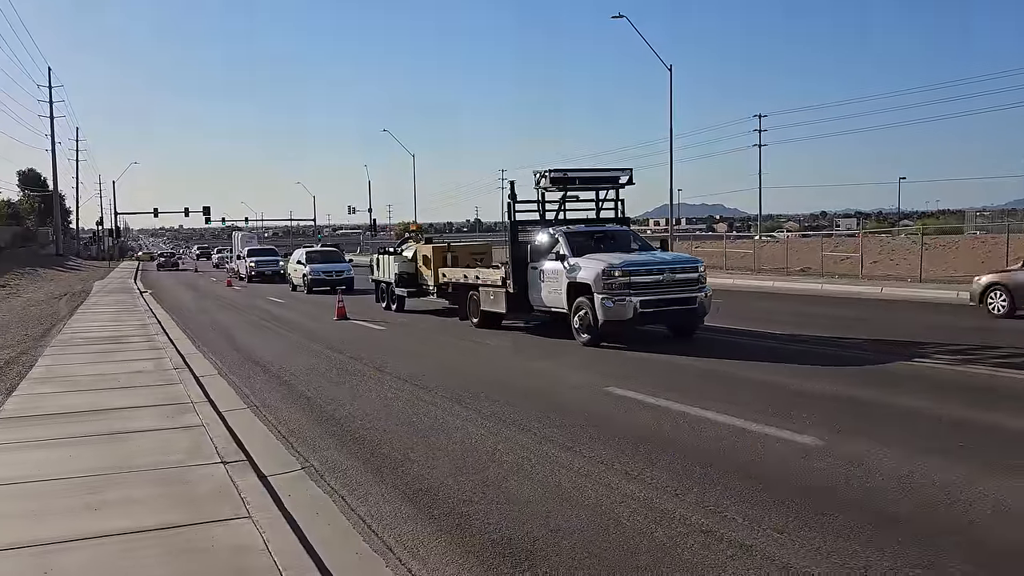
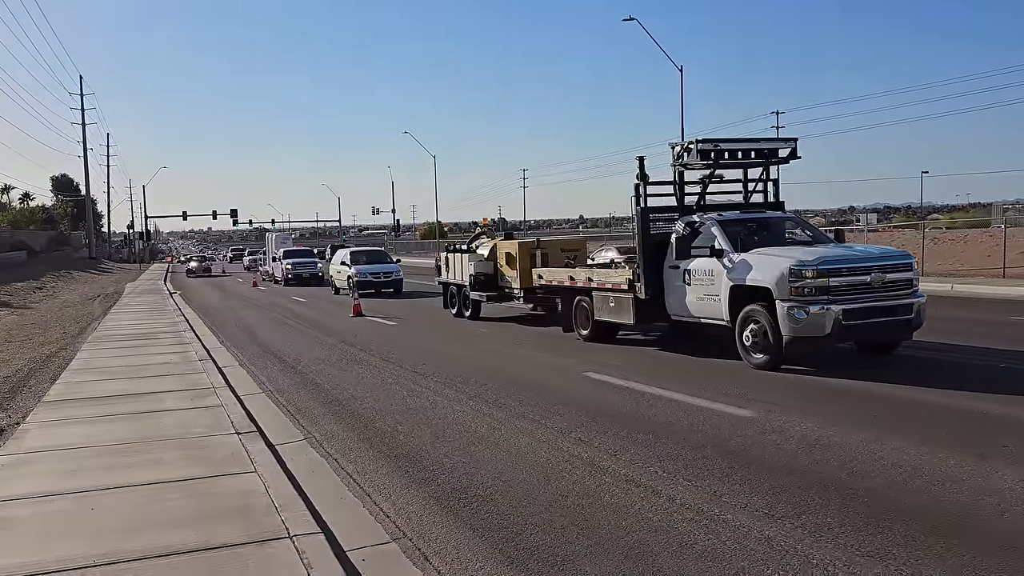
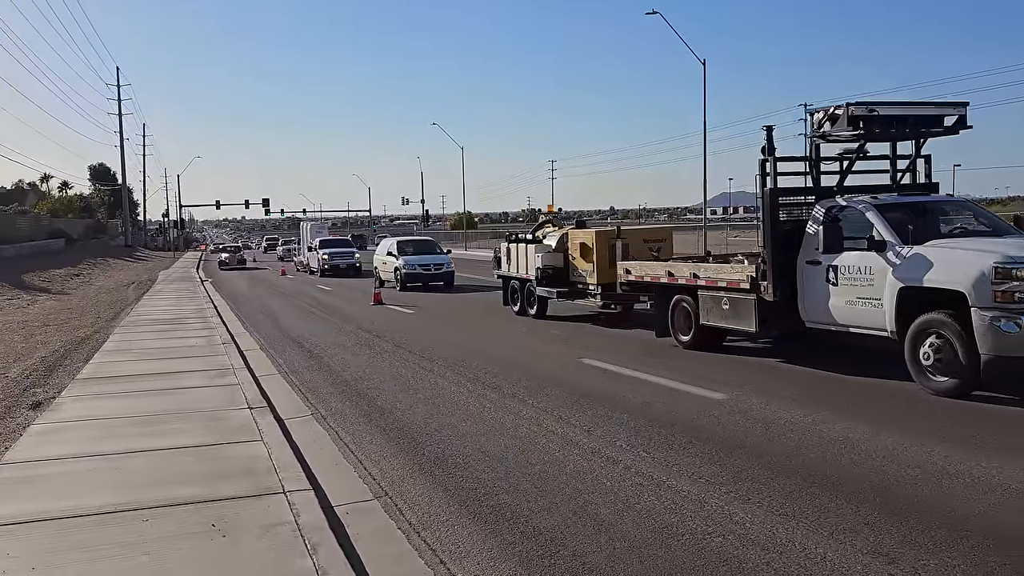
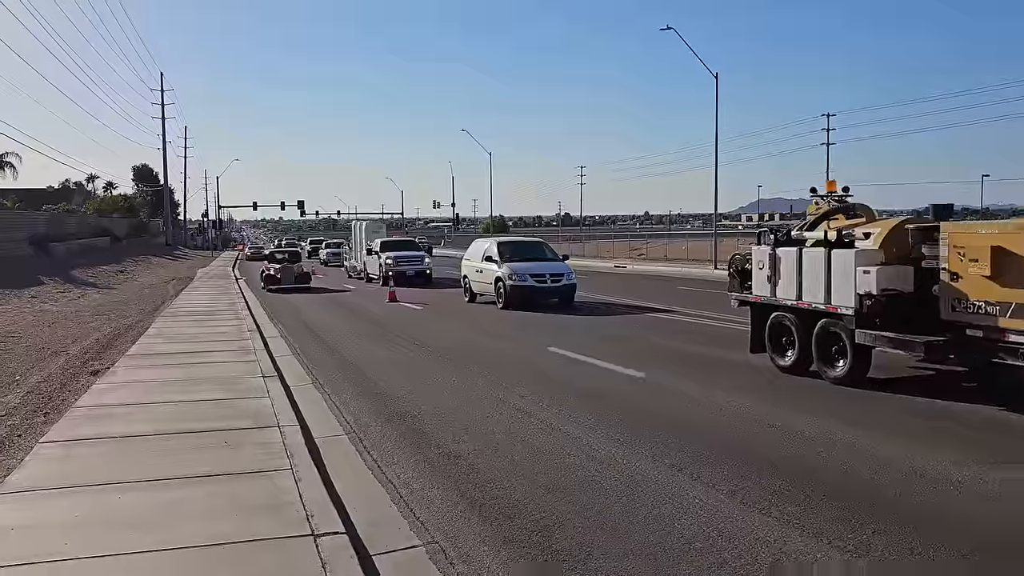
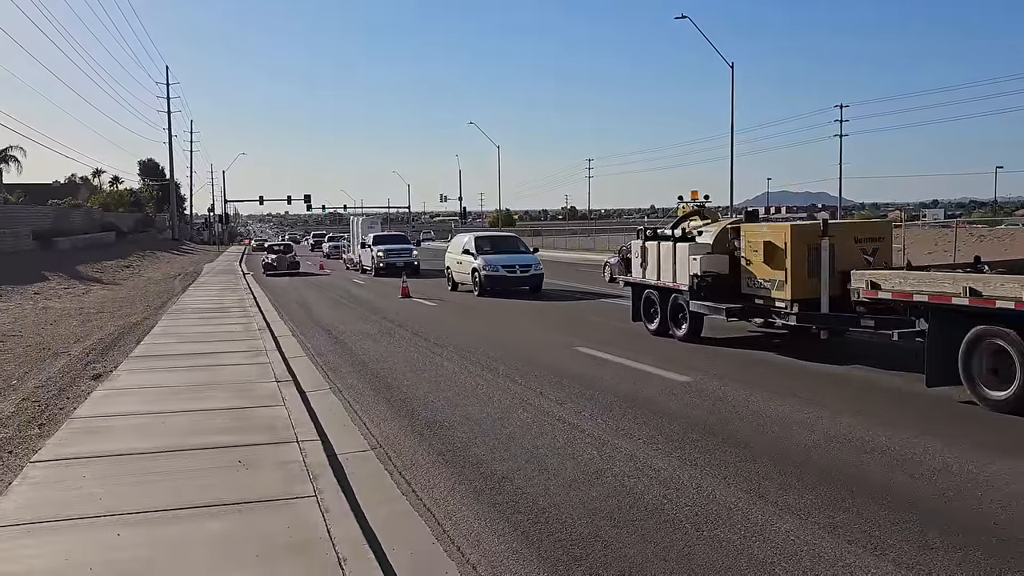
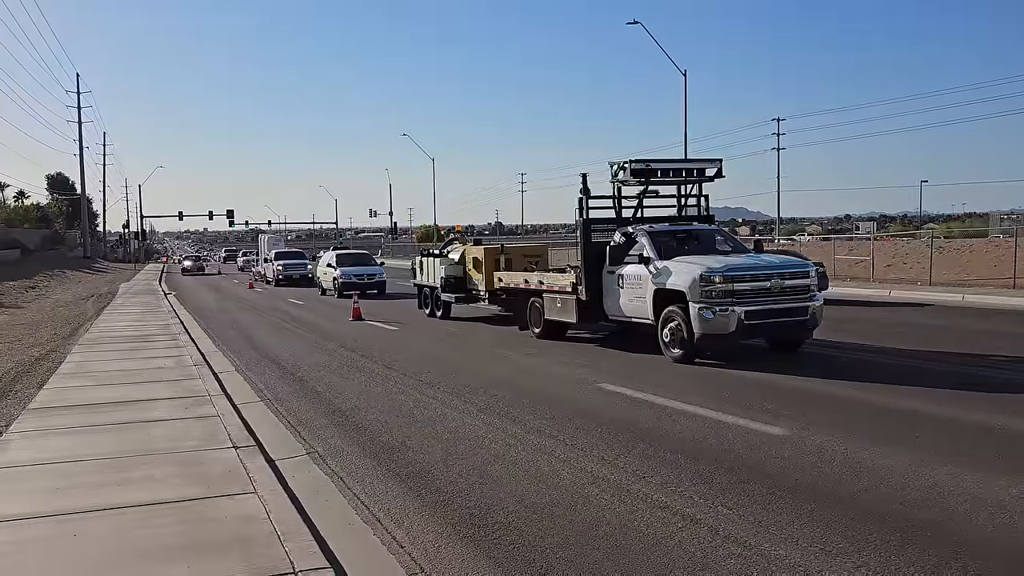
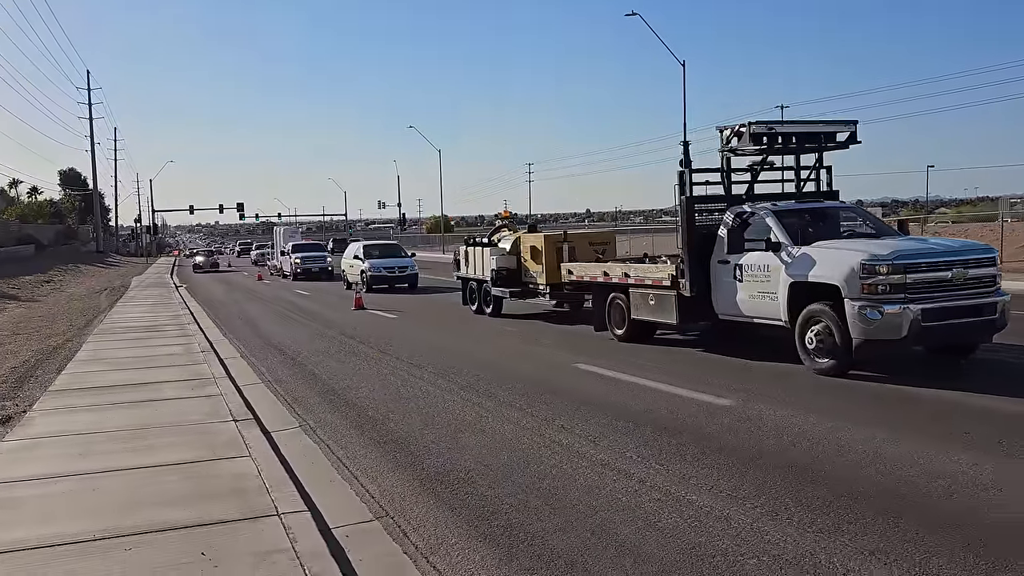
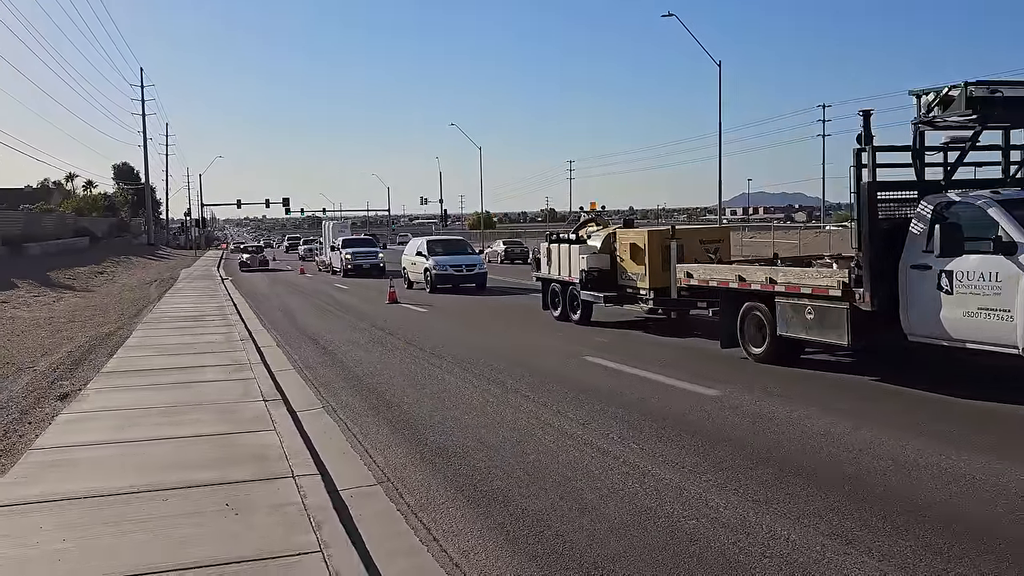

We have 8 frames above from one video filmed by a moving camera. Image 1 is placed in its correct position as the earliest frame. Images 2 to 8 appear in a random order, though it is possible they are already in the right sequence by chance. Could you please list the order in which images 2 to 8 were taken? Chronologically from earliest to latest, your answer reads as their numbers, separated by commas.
6, 2, 7, 3, 8, 5, 4
